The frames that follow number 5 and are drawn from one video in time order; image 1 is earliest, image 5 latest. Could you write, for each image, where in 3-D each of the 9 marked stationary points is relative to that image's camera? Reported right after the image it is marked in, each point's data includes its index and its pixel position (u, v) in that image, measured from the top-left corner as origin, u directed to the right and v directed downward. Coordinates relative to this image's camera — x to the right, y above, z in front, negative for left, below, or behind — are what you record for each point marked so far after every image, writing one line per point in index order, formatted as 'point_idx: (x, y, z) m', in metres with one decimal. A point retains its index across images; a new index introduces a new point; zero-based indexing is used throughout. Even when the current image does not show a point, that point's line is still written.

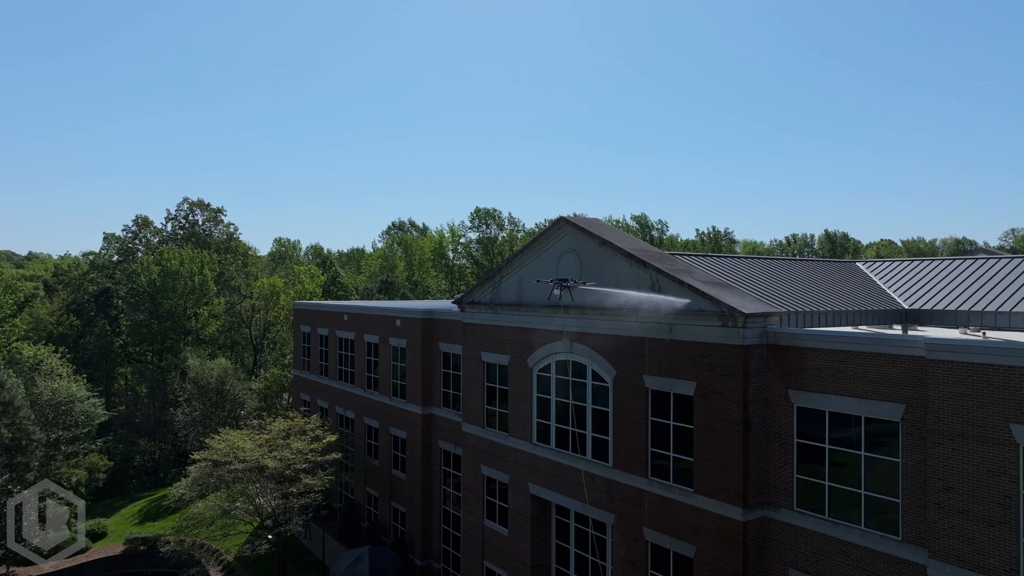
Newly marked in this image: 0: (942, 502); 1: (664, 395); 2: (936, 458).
0: (+7.5, -3.7, +12.2) m
1: (+3.8, -2.6, +17.3) m
2: (+7.5, -3.0, +12.3) m
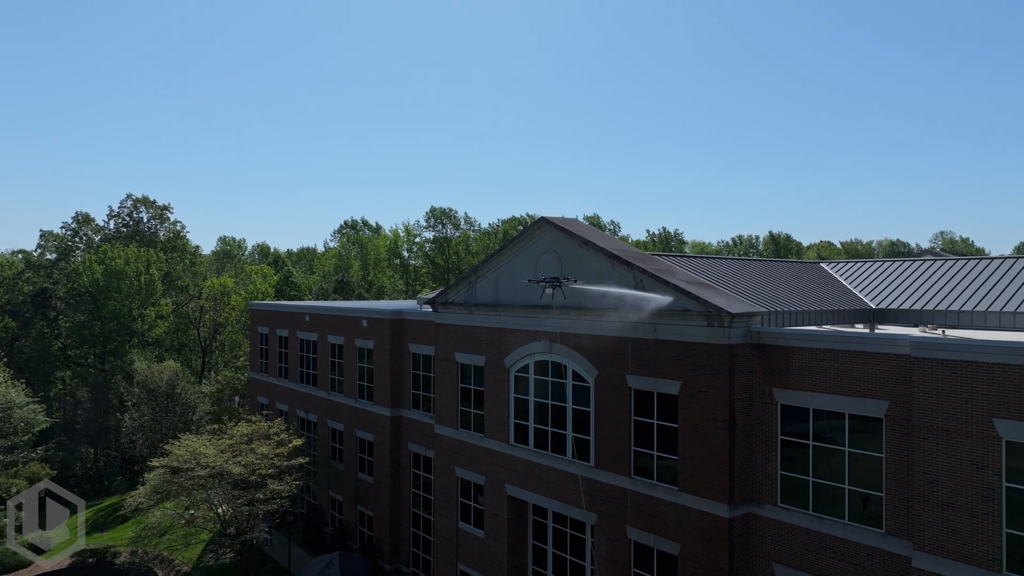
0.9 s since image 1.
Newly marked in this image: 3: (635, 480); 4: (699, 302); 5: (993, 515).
0: (+7.5, -3.7, +12.6) m
1: (+3.4, -2.6, +17.4) m
2: (+7.4, -3.0, +12.7) m
3: (+3.1, -4.8, +17.6) m
4: (+4.3, -0.3, +15.9) m
5: (+8.1, -3.8, +11.8) m
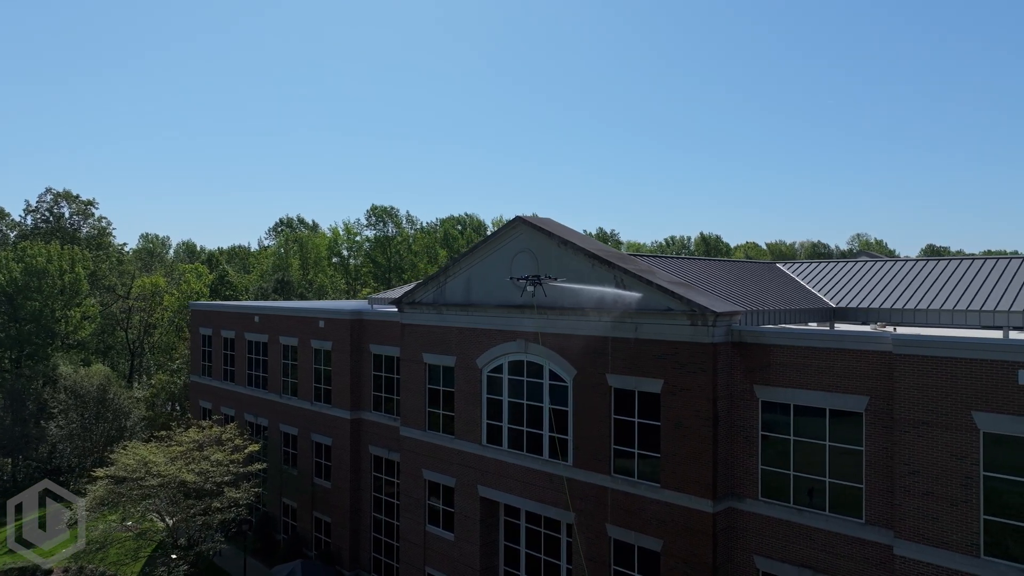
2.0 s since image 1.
0: (+7.5, -3.7, +13.2) m
1: (+2.9, -2.6, +17.6) m
2: (+7.4, -3.0, +13.3) m
3: (+2.6, -4.8, +17.7) m
4: (+3.9, -0.3, +16.2) m
5: (+8.2, -3.8, +12.5) m
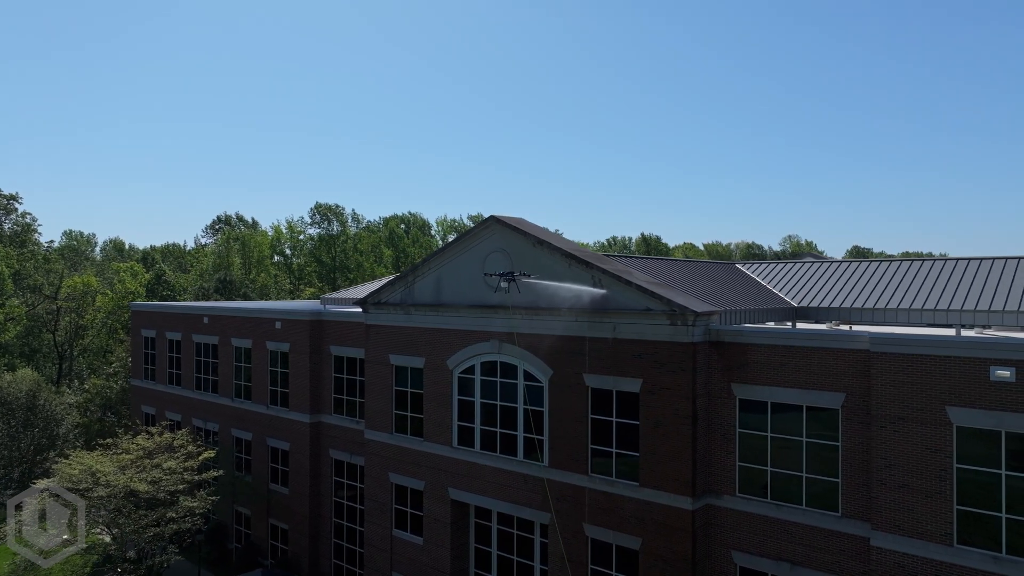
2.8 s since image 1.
0: (+7.3, -3.7, +13.7) m
1: (+2.4, -2.6, +17.7) m
2: (+7.2, -3.0, +13.8) m
3: (+2.1, -4.8, +17.8) m
4: (+3.5, -0.3, +16.4) m
5: (+8.0, -3.8, +13.0) m
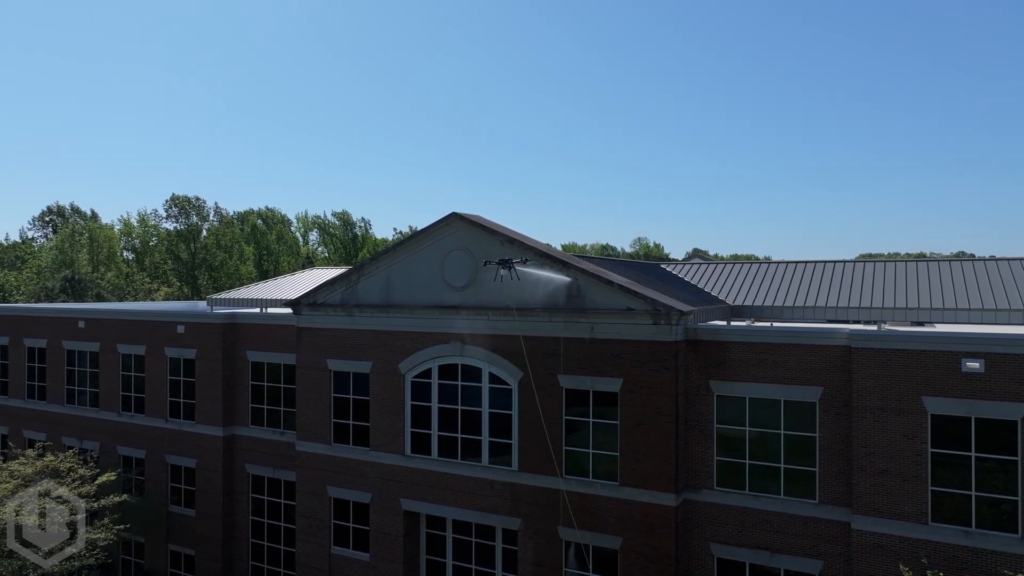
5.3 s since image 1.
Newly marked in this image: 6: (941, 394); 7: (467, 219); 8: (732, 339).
0: (+7.4, -3.7, +14.7) m
1: (+1.7, -2.6, +17.5) m
2: (+7.3, -3.0, +14.8) m
3: (+1.4, -4.8, +17.6) m
4: (+3.1, -0.3, +16.5) m
5: (+8.3, -3.8, +14.2) m
6: (+8.6, -2.1, +14.0) m
7: (-1.2, +1.9, +19.0) m
8: (+5.1, -1.2, +16.3) m
